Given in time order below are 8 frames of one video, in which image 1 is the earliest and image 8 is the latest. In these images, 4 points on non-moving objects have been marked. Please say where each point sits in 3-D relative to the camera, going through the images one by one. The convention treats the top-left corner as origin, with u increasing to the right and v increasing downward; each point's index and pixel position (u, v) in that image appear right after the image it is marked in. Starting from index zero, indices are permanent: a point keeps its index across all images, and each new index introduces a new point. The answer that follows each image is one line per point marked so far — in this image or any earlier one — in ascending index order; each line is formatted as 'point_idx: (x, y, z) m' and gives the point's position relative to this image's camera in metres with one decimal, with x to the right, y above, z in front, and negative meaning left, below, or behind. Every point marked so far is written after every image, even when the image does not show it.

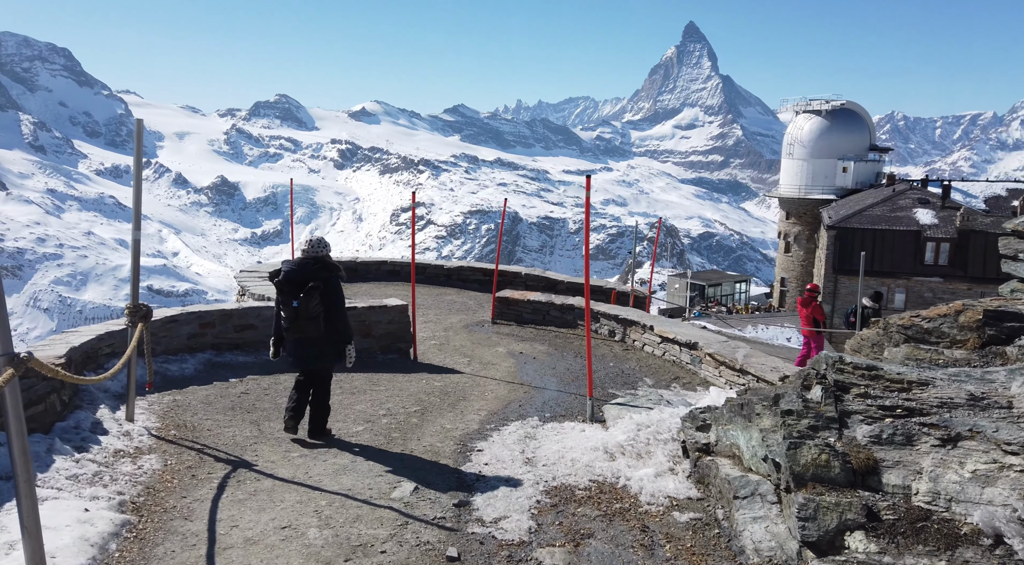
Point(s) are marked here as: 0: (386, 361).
0: (-1.7, -1.0, +11.0) m
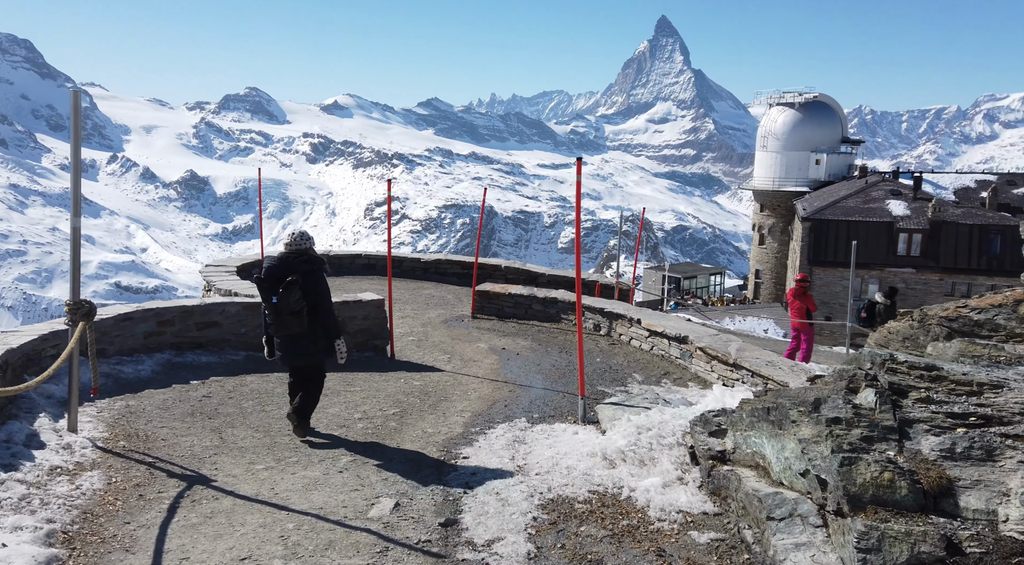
0: (-1.9, -1.0, +10.4) m
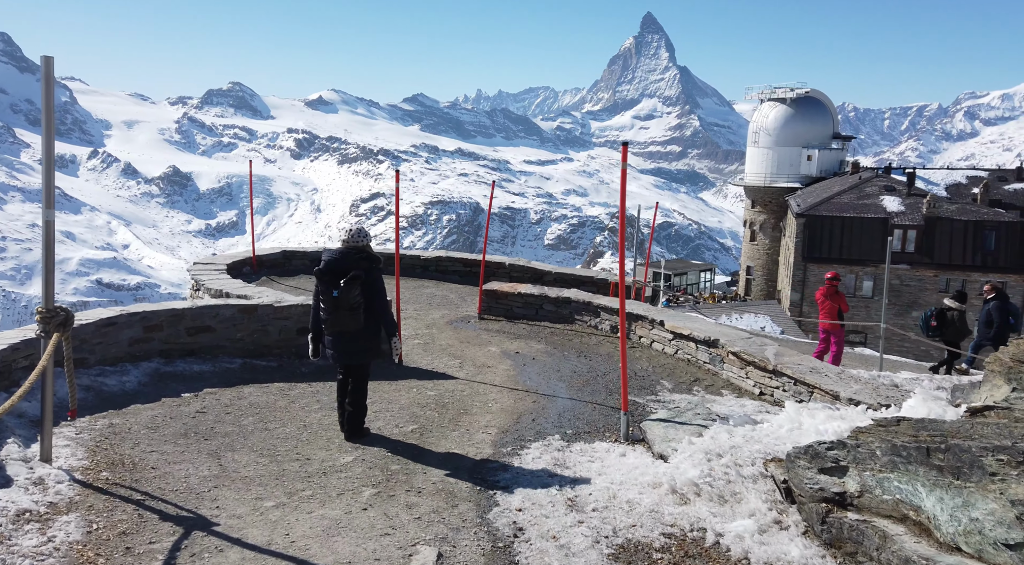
0: (-1.7, -1.0, +9.5) m
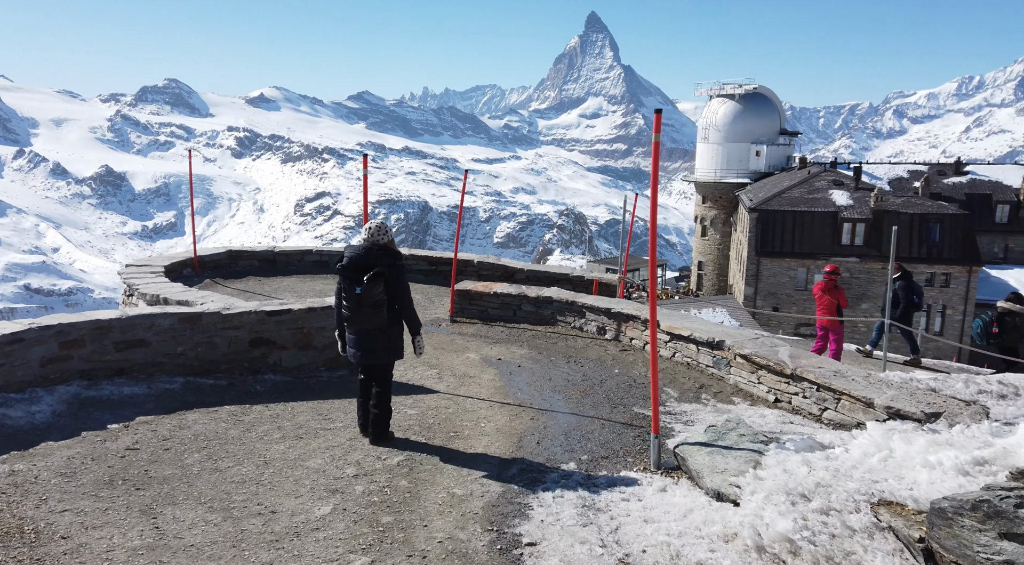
0: (-1.8, -1.0, +8.2) m
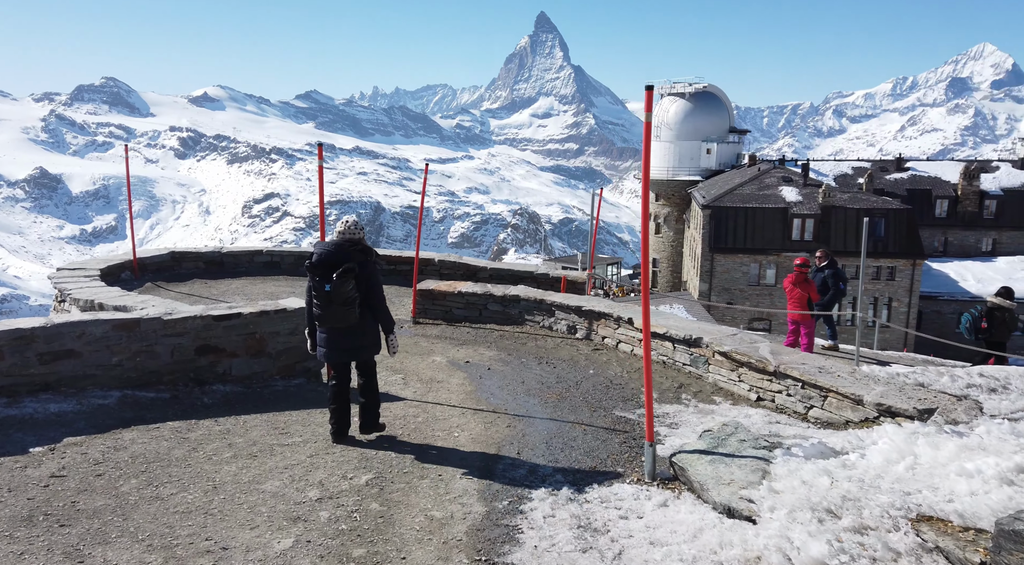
0: (-2.0, -1.0, +7.6) m
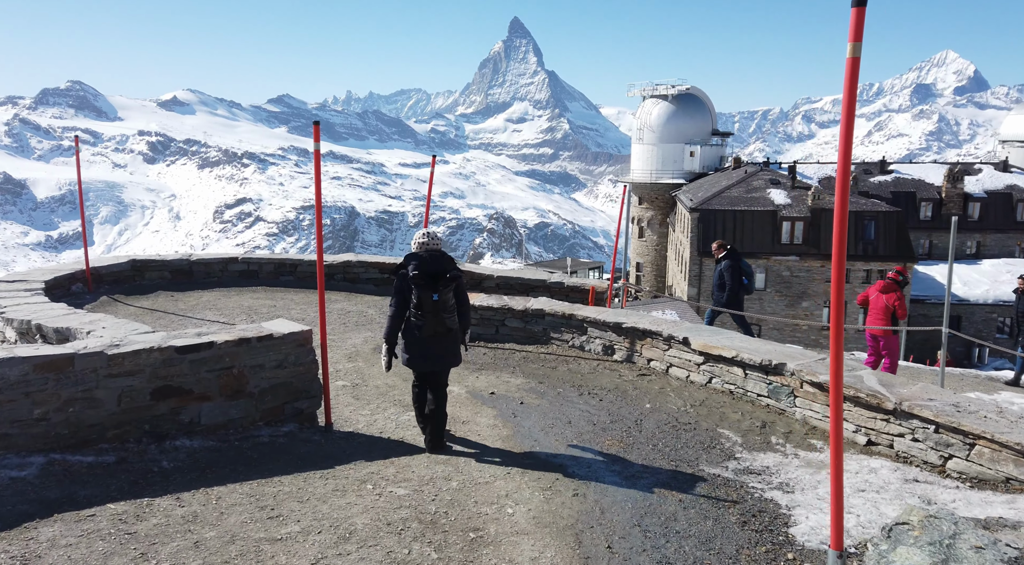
0: (-1.6, -1.1, +5.8) m
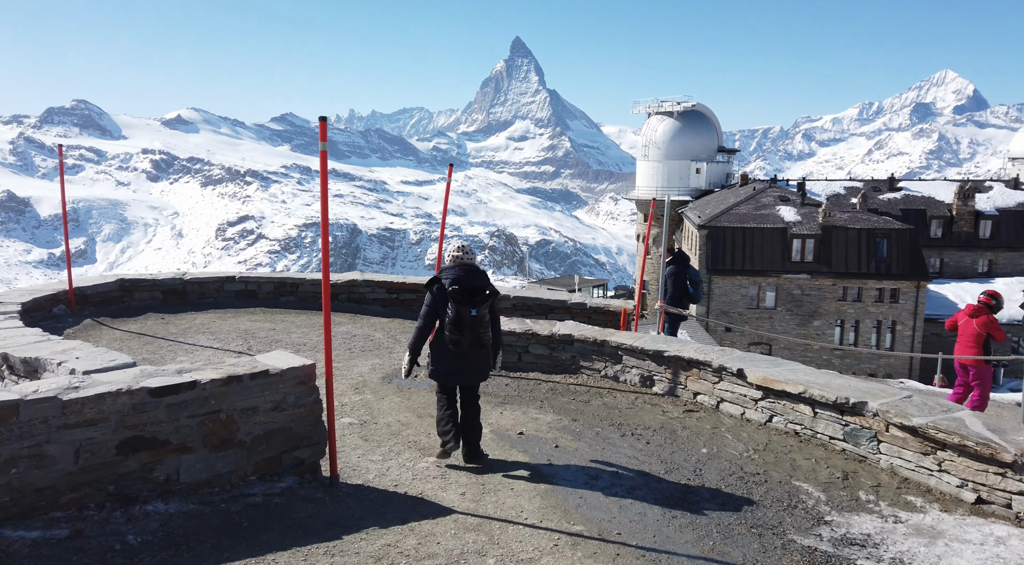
0: (-1.4, -1.3, +4.7) m
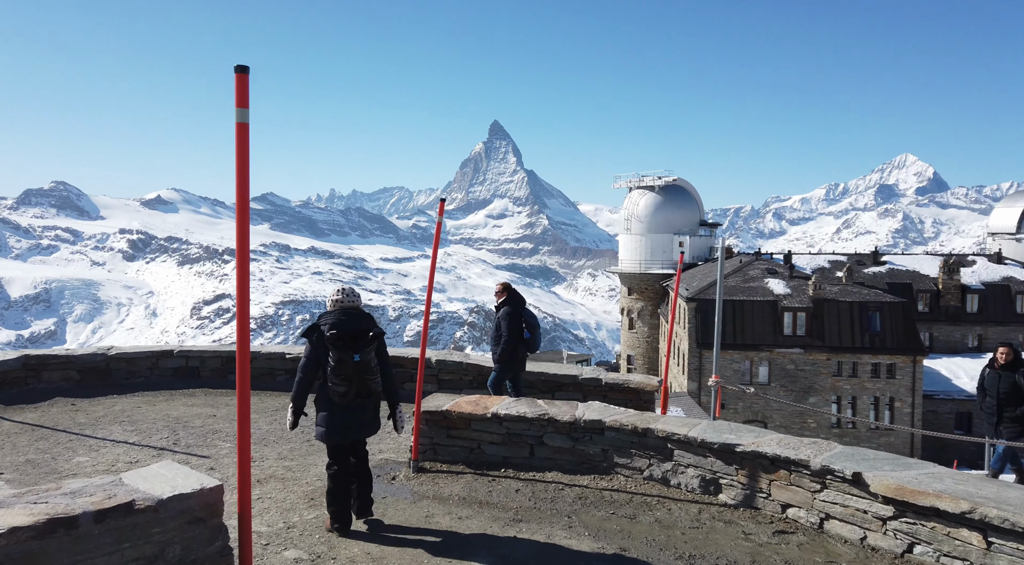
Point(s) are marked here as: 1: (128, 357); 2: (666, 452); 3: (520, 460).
0: (-1.2, -1.5, +2.4) m
1: (-4.8, -0.9, +10.3) m
2: (+1.2, -1.3, +6.4) m
3: (+0.2, -1.4, +6.7) m
